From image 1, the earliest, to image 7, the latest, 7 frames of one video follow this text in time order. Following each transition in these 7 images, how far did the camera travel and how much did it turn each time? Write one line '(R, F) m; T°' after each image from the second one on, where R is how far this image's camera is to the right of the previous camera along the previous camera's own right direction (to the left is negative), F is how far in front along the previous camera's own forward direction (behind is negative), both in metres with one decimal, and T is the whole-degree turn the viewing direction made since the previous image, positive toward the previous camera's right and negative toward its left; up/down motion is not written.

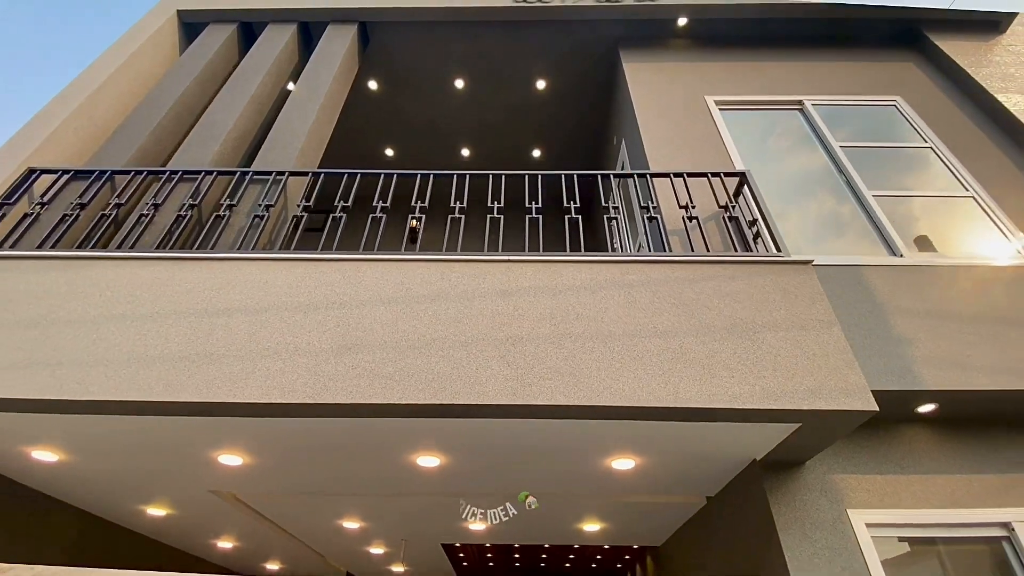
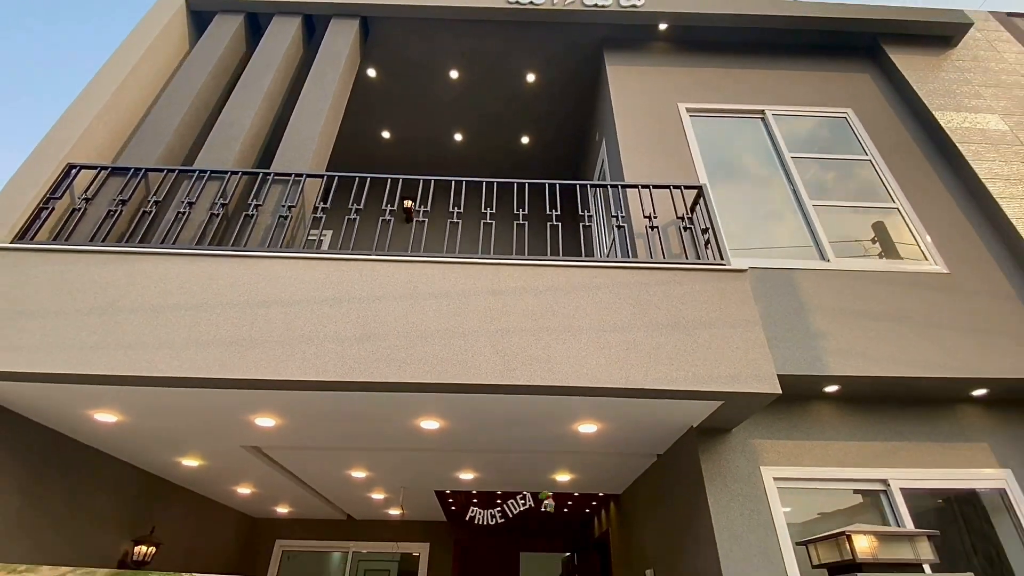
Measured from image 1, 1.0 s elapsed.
(0.0, -0.5) m; +2°
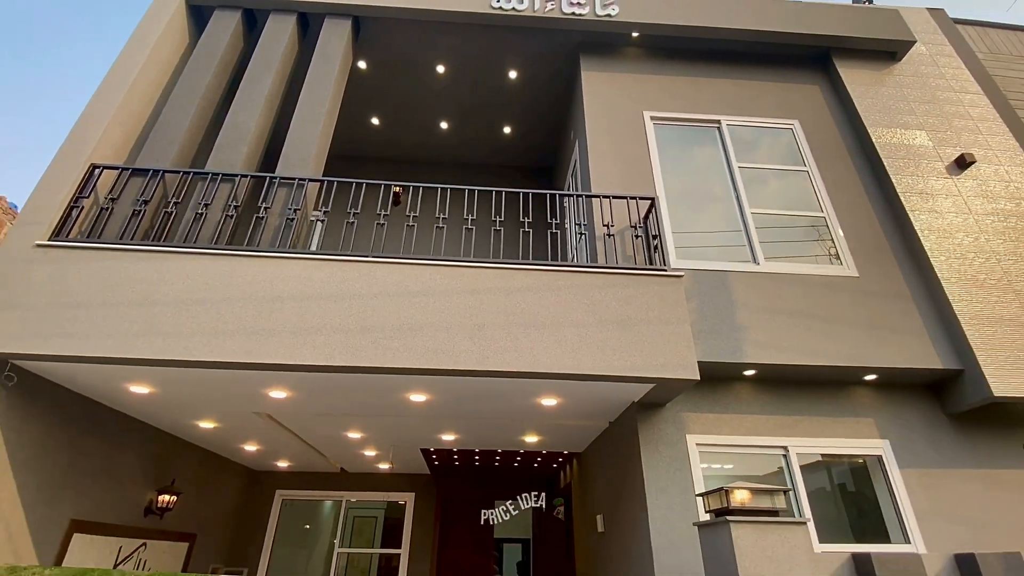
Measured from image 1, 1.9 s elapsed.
(+0.1, -0.5) m; +2°
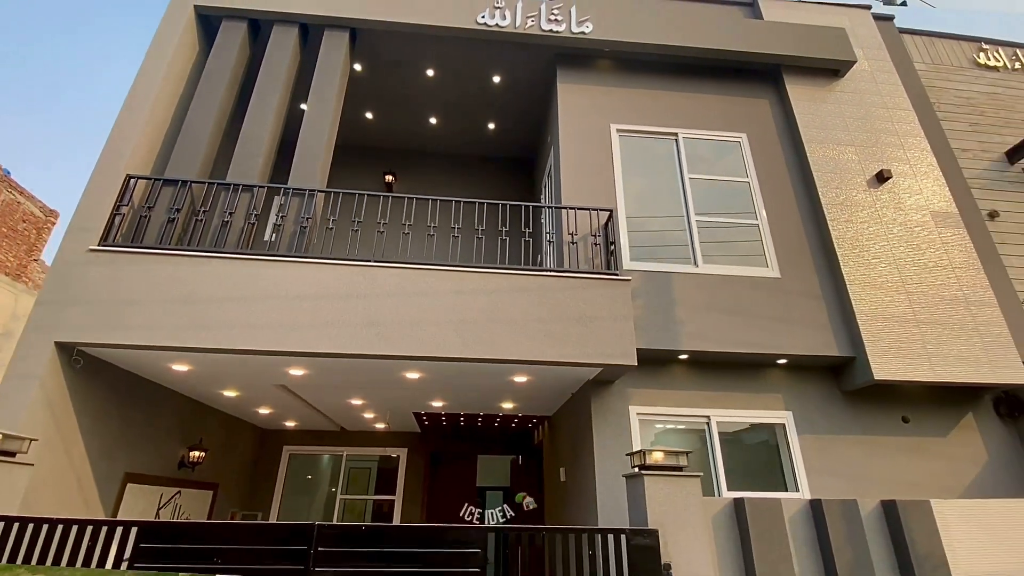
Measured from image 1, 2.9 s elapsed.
(+0.1, -0.7) m; +1°
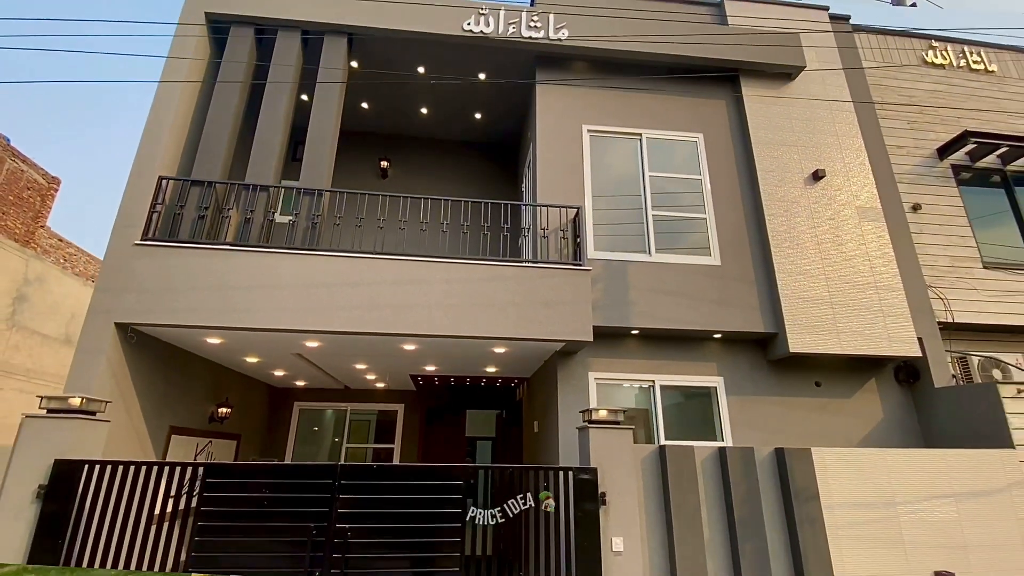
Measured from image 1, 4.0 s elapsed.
(+0.1, -0.8) m; +1°
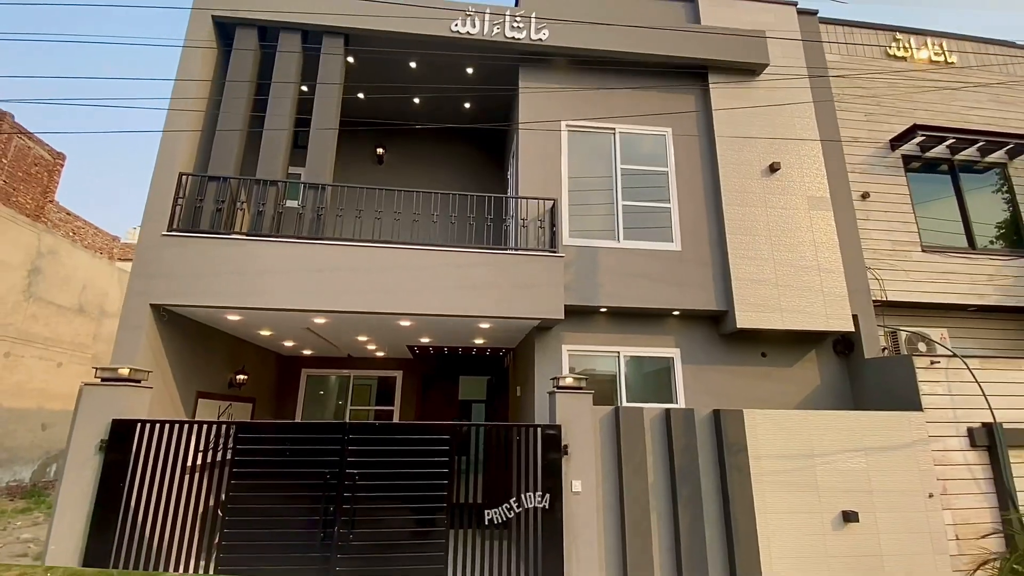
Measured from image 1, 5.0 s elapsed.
(+0.2, -0.7) m; 0°
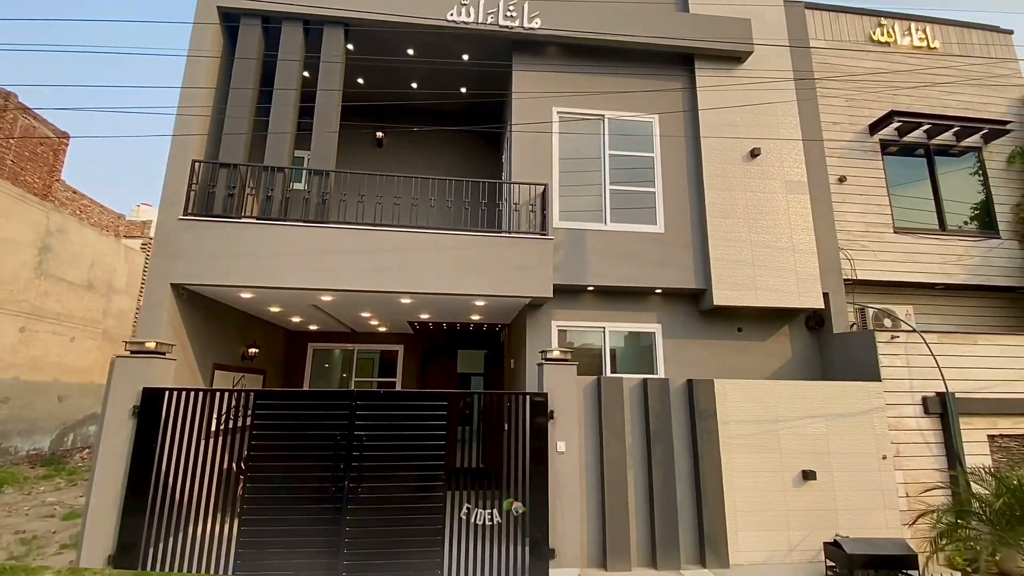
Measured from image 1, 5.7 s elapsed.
(+0.1, -0.4) m; 0°
